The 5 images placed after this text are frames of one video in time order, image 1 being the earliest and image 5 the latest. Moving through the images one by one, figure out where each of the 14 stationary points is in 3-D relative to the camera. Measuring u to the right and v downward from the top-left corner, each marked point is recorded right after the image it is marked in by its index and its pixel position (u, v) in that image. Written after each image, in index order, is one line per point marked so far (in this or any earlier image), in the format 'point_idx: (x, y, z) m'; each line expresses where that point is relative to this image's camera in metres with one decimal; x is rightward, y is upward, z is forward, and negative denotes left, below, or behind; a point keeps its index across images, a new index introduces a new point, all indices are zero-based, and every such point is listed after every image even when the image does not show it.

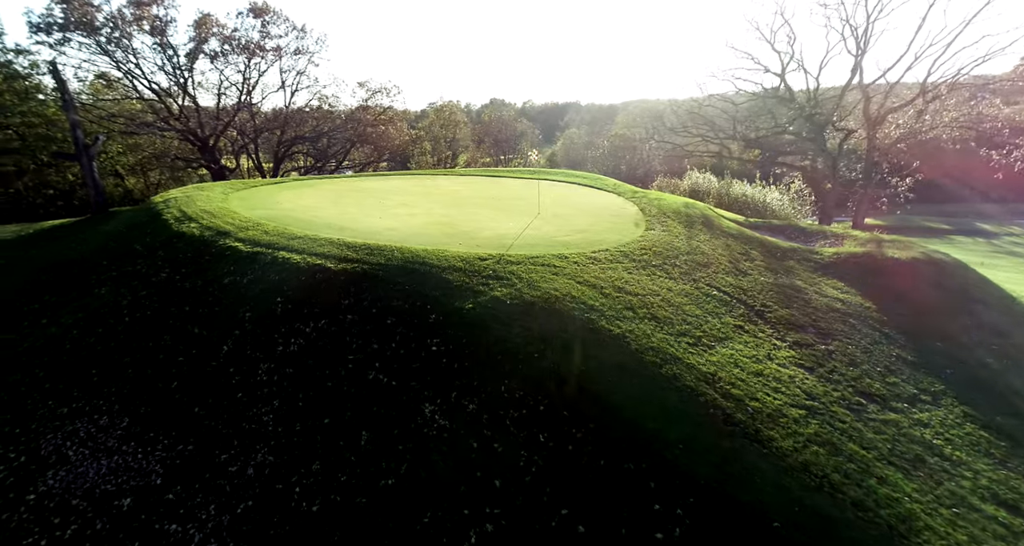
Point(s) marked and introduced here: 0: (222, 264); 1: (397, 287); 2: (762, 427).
0: (-7.3, +0.2, +10.8) m
1: (-2.2, -0.4, +8.4) m
2: (+3.0, -1.8, +4.9) m
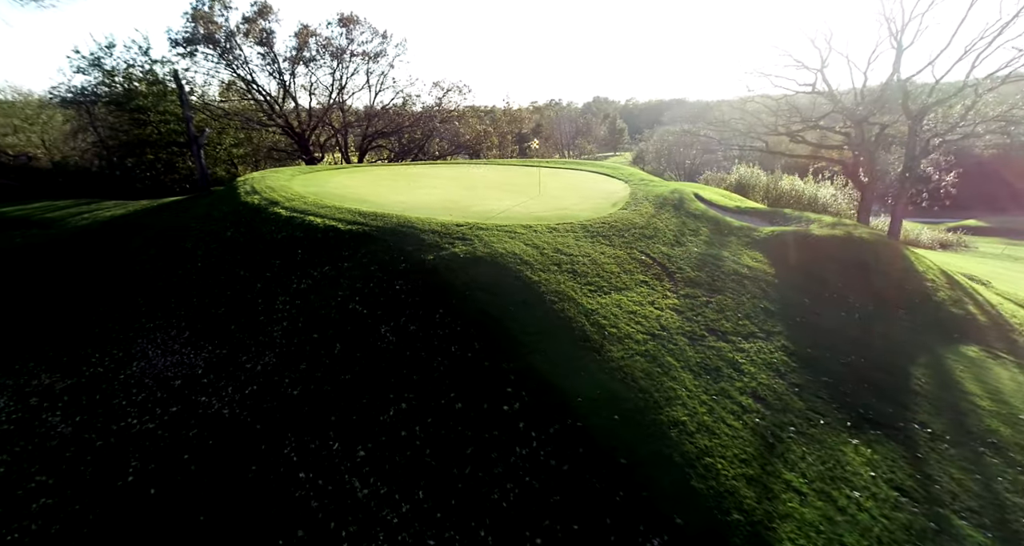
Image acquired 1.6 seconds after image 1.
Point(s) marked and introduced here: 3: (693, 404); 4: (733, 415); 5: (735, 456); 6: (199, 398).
0: (-7.8, +1.5, +13.5) m
1: (-3.1, +0.6, +10.4) m
2: (+1.4, -1.1, +6.2) m
3: (+2.2, -1.6, +5.1) m
4: (+2.6, -1.7, +4.9) m
5: (+2.4, -1.9, +4.4) m
6: (-6.4, -2.6, +8.6) m
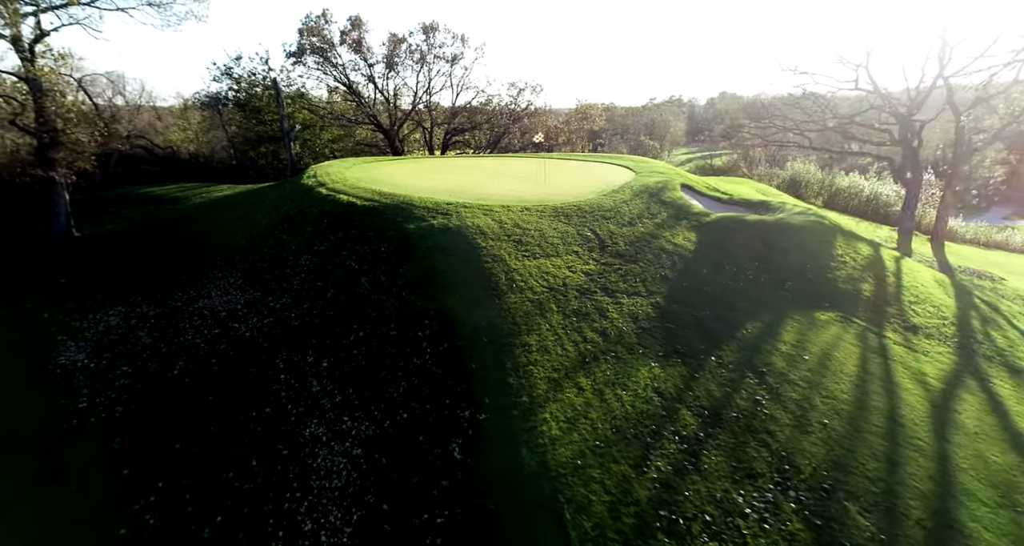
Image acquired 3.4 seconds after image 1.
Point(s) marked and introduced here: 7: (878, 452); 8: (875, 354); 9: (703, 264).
0: (-7.8, +2.8, +16.3) m
1: (-3.8, +1.6, +12.5) m
2: (-0.1, -0.4, +7.6) m
3: (+0.5, -0.9, +6.4) m
4: (+0.9, -1.0, +6.2) m
5: (+0.5, -1.3, +5.7) m
6: (-7.5, -1.4, +11.3) m
7: (+3.6, -1.7, +4.1) m
8: (+4.9, -1.1, +5.7) m
9: (+3.7, +0.1, +8.1) m
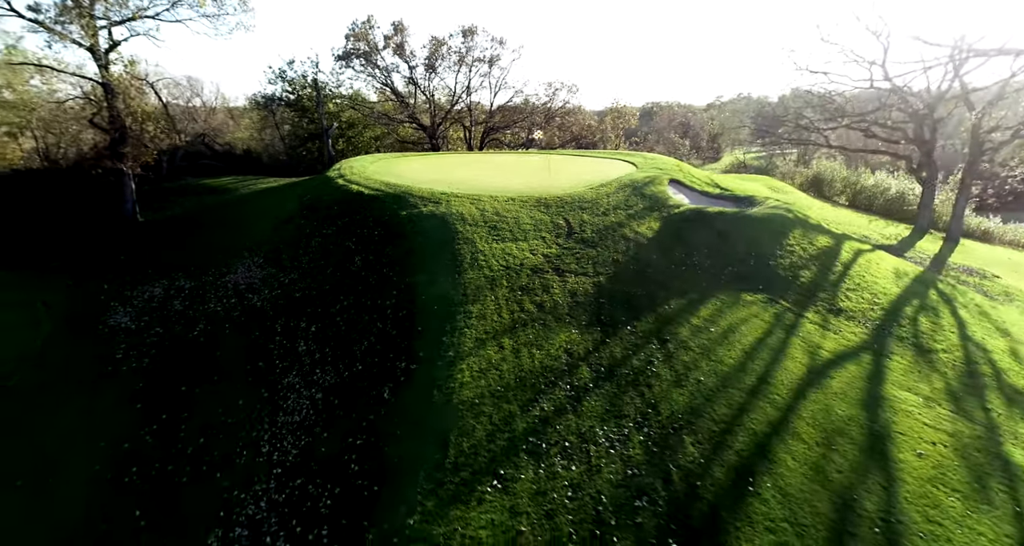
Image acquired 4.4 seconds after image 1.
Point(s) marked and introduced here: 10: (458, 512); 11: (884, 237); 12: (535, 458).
0: (-7.8, +3.4, +17.6) m
1: (-4.1, +2.2, +13.5) m
2: (-0.8, +0.1, +8.4) m
3: (-0.4, -0.5, +7.2) m
4: (0.0, -0.6, +6.9) m
5: (-0.4, -0.9, +6.5) m
6: (-8.0, -0.7, +12.6) m
7: (+2.5, -1.4, +4.7) m
8: (+3.9, -0.8, +6.1) m
9: (+3.0, +0.5, +8.6) m
10: (-0.5, -2.1, +3.7) m
11: (+12.9, +1.3, +14.6) m
12: (+0.2, -1.9, +4.2) m
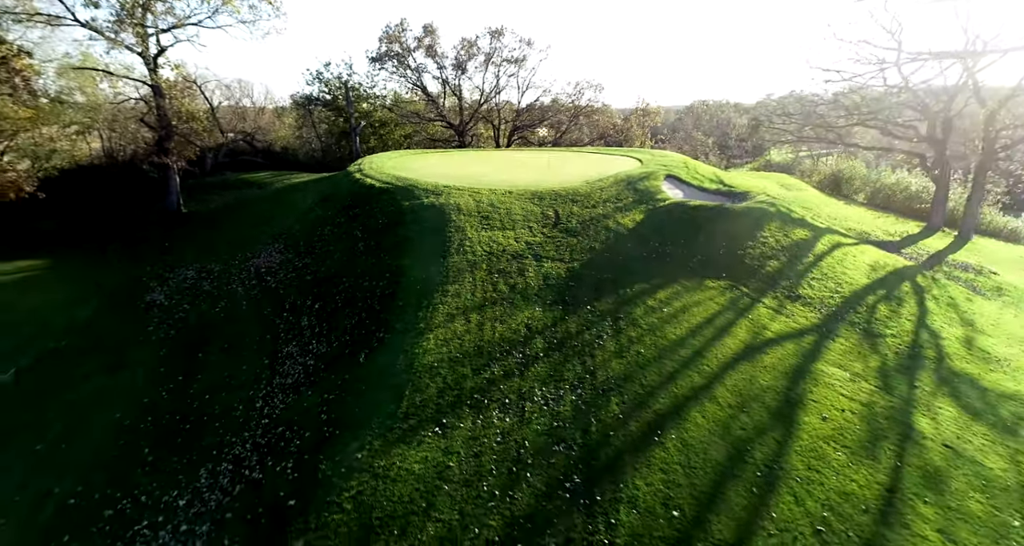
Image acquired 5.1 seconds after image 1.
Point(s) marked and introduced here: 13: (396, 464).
0: (-7.6, +3.9, +18.6) m
1: (-4.2, +2.6, +14.3) m
2: (-1.2, +0.4, +9.0) m
3: (-0.9, -0.2, +7.7) m
4: (-0.5, -0.3, +7.4) m
5: (-0.9, -0.5, +7.0) m
6: (-8.2, -0.3, +13.6) m
7: (+1.8, -1.2, +5.1) m
8: (+3.4, -0.6, +6.4) m
9: (+2.6, +0.7, +9.0) m
10: (-1.2, -1.8, +4.3) m
11: (+12.9, +1.4, +14.4) m
12: (-0.4, -1.6, +4.8) m
13: (-1.2, -1.9, +4.1) m
